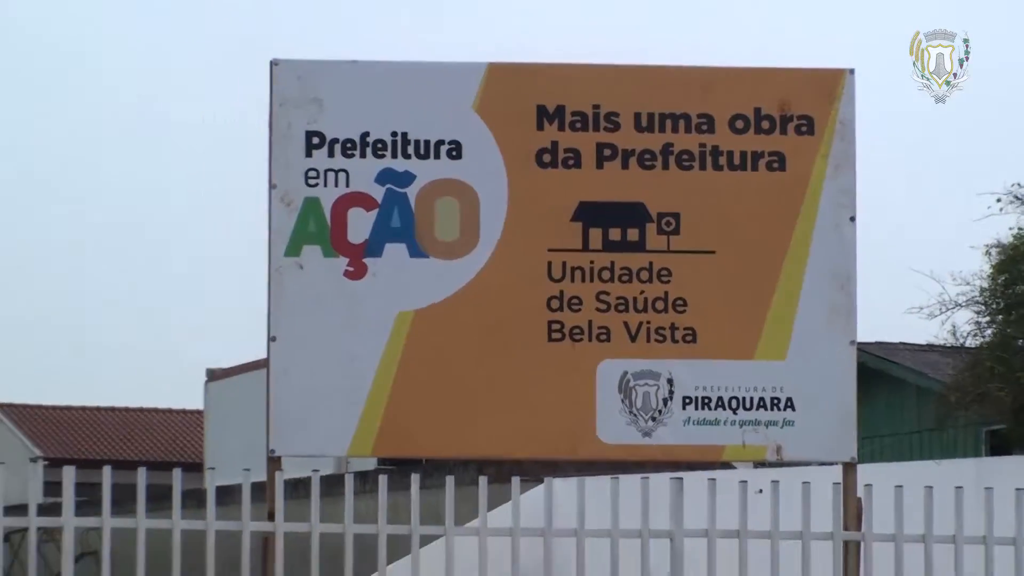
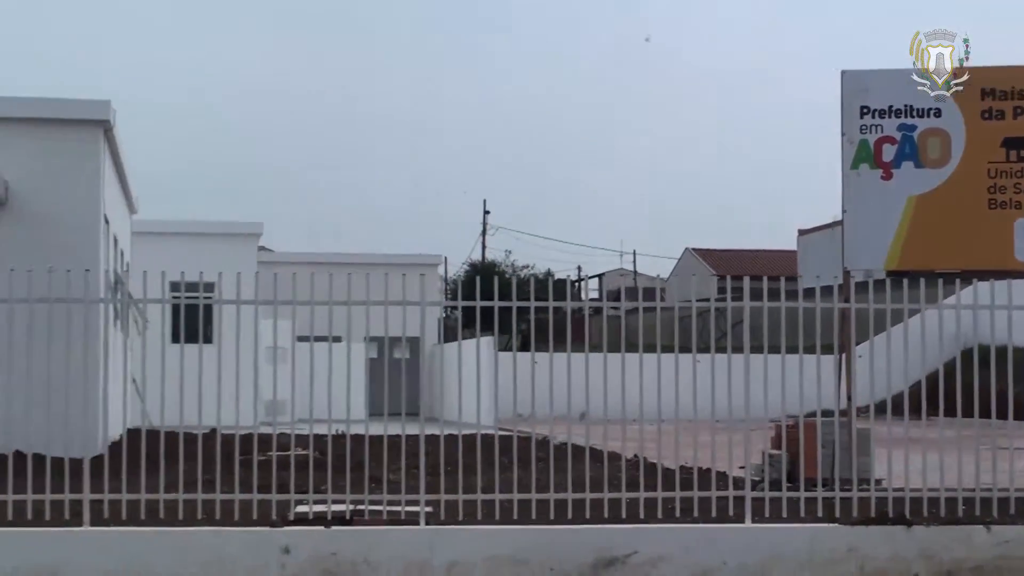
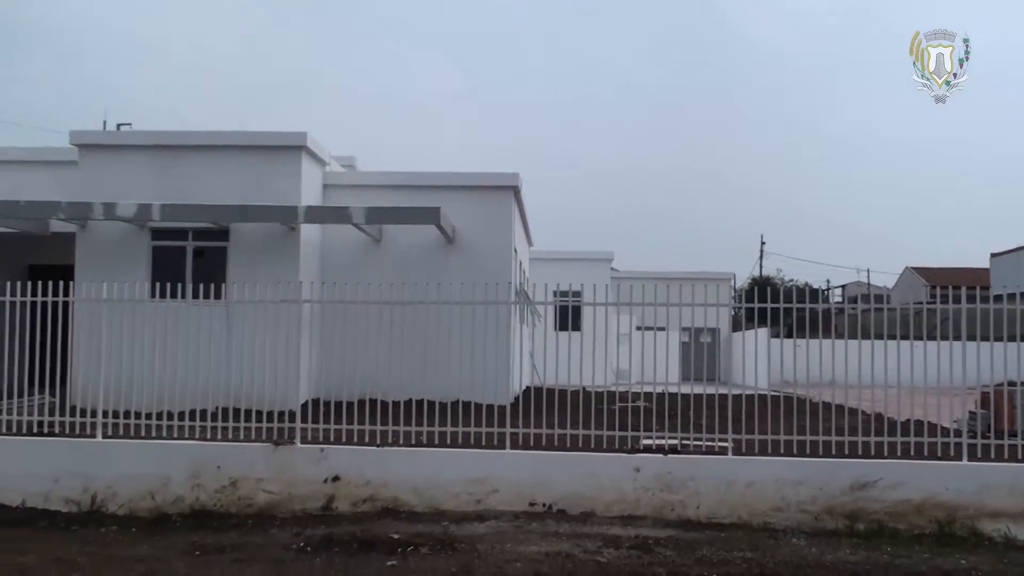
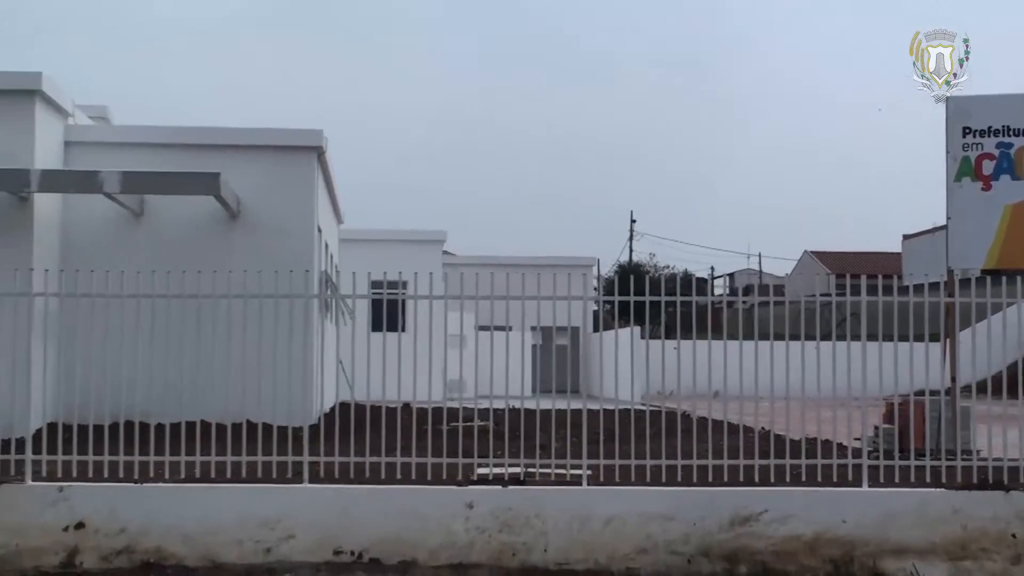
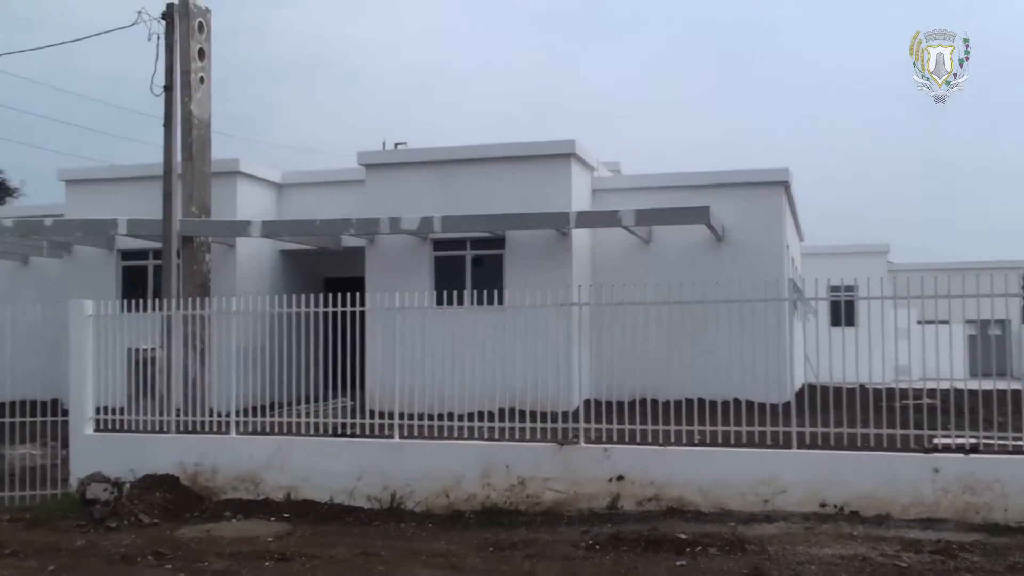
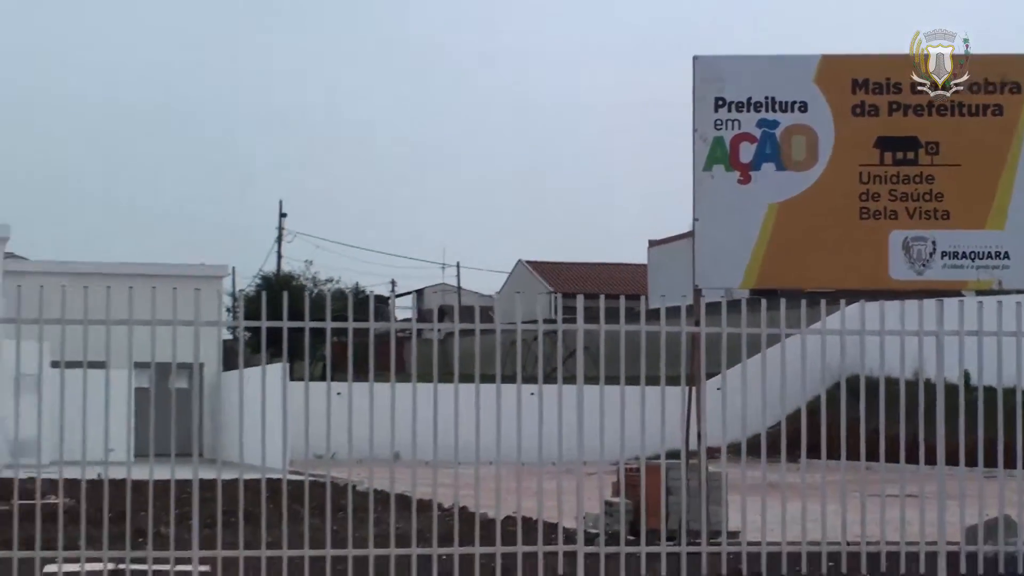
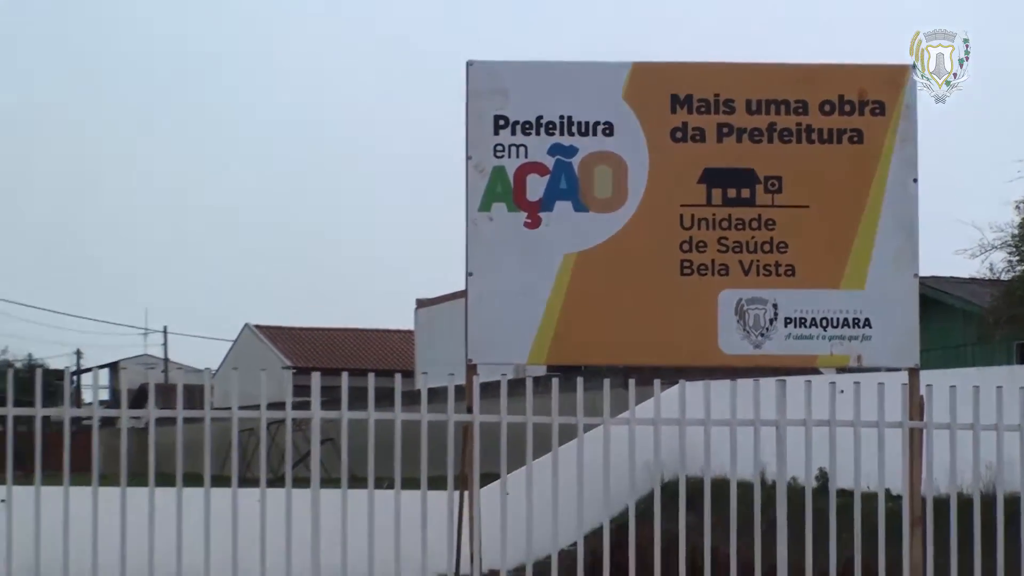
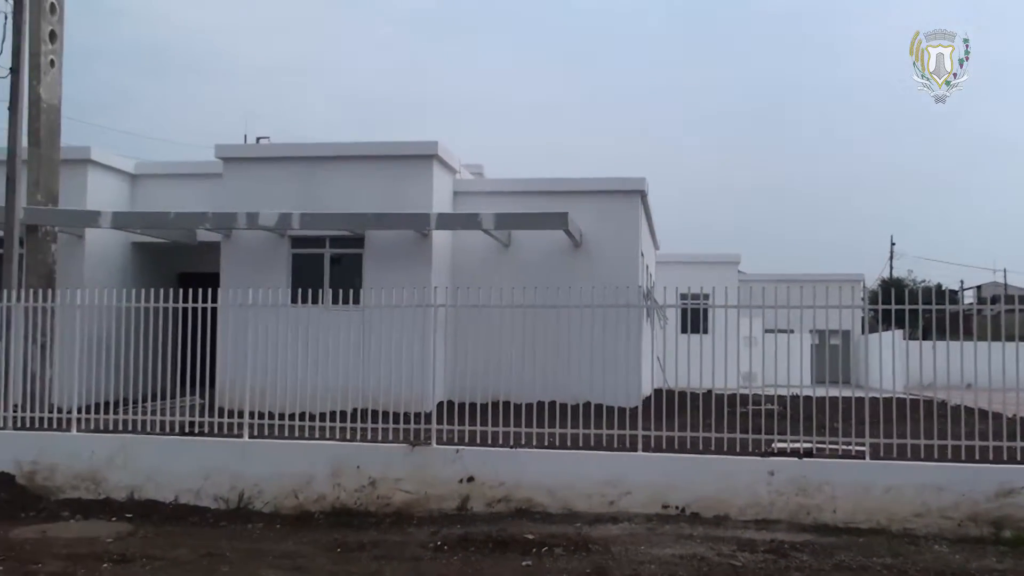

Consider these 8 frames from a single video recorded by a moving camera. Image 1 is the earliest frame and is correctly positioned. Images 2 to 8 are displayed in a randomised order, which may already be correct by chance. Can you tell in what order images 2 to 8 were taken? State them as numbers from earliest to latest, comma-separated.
7, 6, 2, 4, 3, 8, 5
